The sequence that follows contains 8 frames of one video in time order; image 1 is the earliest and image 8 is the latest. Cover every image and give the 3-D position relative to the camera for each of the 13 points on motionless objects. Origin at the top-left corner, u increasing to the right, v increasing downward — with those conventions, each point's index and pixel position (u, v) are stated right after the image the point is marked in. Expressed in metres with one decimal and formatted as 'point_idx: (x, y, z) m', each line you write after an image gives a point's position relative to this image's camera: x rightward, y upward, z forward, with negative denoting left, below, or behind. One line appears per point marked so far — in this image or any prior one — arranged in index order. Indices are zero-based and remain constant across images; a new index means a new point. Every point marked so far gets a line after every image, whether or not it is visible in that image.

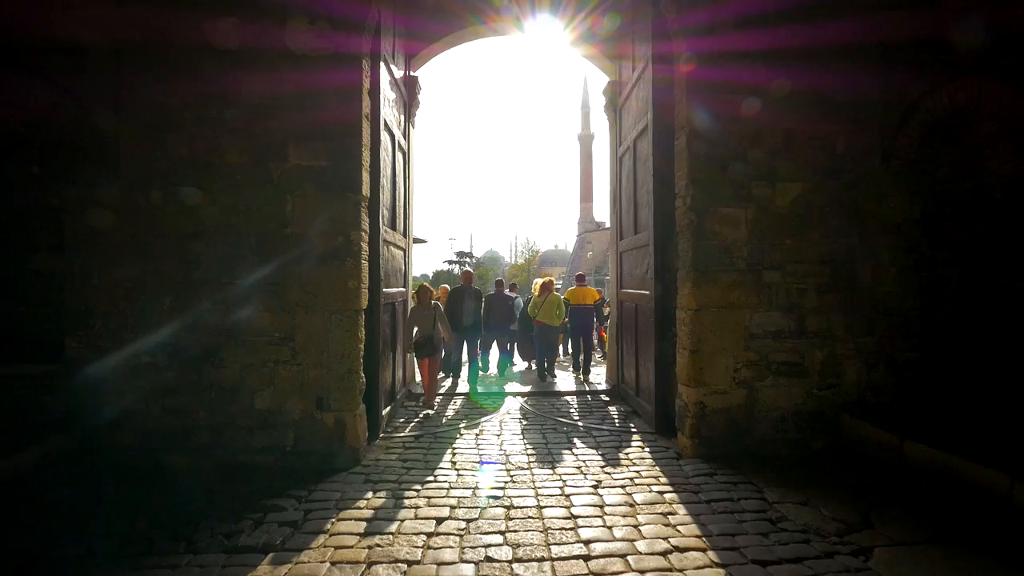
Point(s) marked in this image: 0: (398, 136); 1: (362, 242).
0: (-1.6, +2.0, +5.7) m
1: (-1.5, +0.5, +4.2) m
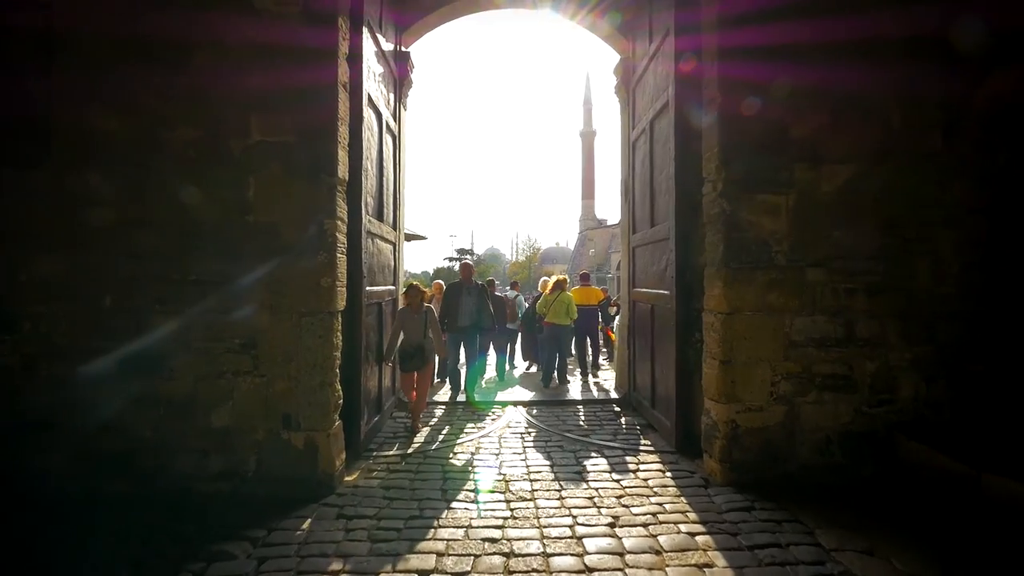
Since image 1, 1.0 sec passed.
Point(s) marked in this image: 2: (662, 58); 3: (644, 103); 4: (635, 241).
0: (-1.5, +2.0, +5.1) m
1: (-1.5, +0.5, +3.6) m
2: (+1.8, +2.7, +5.0) m
3: (+1.8, +2.5, +5.7) m
4: (+1.7, +0.6, +5.8) m
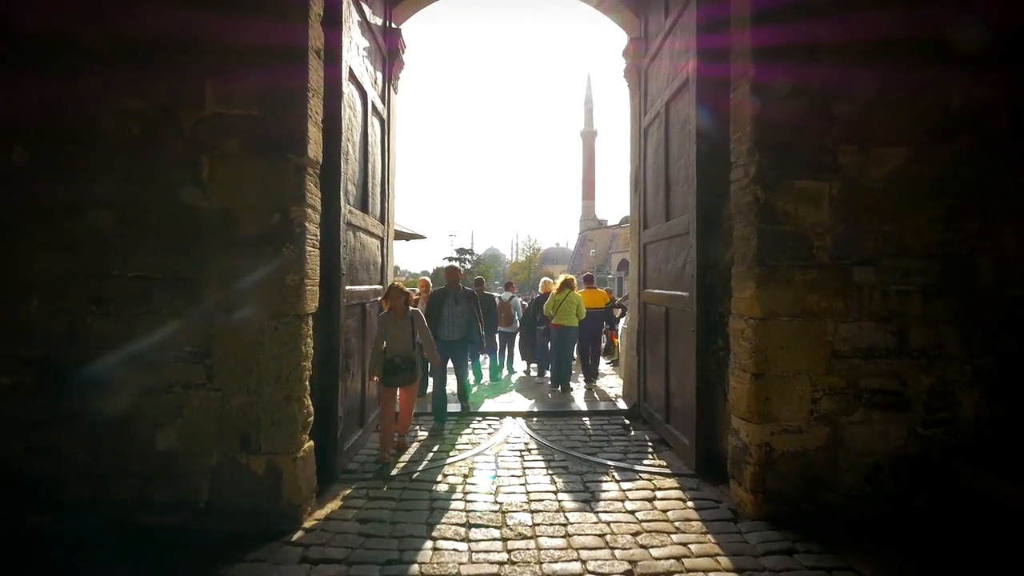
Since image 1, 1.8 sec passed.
0: (-1.5, +2.0, +4.6) m
1: (-1.5, +0.5, +3.1) m
2: (+1.8, +2.7, +4.5) m
3: (+1.8, +2.5, +5.2) m
4: (+1.7, +0.6, +5.3) m
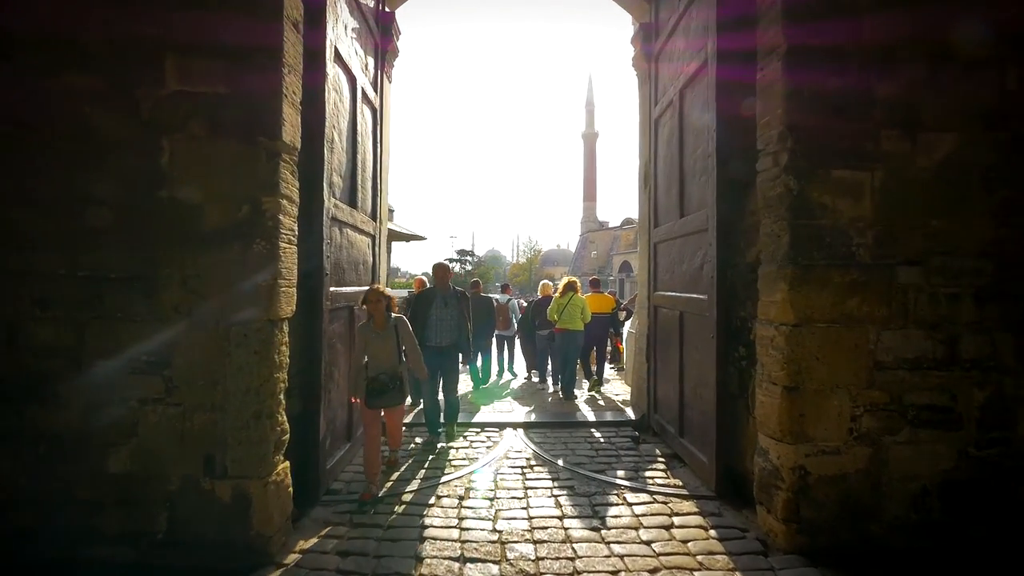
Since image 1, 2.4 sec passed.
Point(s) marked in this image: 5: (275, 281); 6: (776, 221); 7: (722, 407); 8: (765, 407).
0: (-1.5, +2.0, +4.2) m
1: (-1.5, +0.5, +2.7) m
2: (+1.8, +2.7, +4.1) m
3: (+1.8, +2.4, +4.8) m
4: (+1.7, +0.6, +4.9) m
5: (-1.5, 0.0, +2.7) m
6: (+1.8, +0.5, +2.9) m
7: (+1.7, -1.0, +3.5) m
8: (+1.8, -0.8, +3.0) m
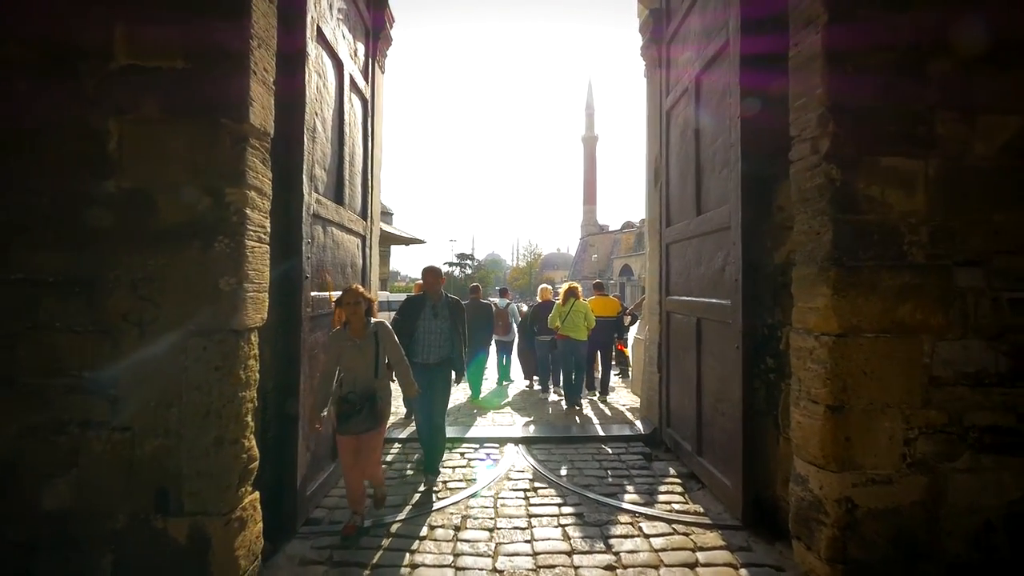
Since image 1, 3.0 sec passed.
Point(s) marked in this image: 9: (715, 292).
0: (-1.5, +2.0, +3.9) m
1: (-1.4, +0.4, +2.4) m
2: (+1.8, +2.6, +3.8) m
3: (+1.8, +2.4, +4.5) m
4: (+1.7, +0.6, +4.5) m
5: (-1.5, 0.0, +2.3) m
6: (+1.8, +0.4, +2.6) m
7: (+1.7, -1.0, +3.2) m
8: (+1.8, -0.9, +2.6) m
9: (+1.7, 0.0, +3.5) m
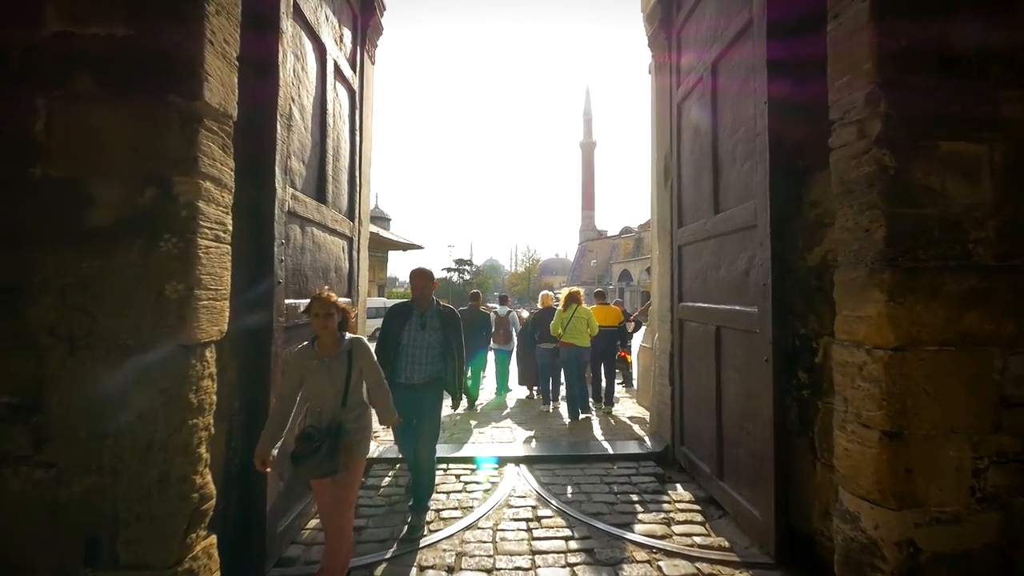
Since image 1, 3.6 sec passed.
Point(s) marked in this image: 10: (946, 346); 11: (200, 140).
0: (-1.5, +1.9, +3.6) m
1: (-1.4, +0.4, +2.0) m
2: (+1.8, +2.6, +3.5) m
3: (+1.8, +2.3, +4.1) m
4: (+1.7, +0.5, +4.2) m
5: (-1.5, 0.0, +1.9) m
6: (+1.8, +0.4, +2.2) m
7: (+1.8, -1.0, +2.8) m
8: (+1.8, -0.9, +2.2) m
9: (+1.7, -0.1, +3.2) m
10: (+2.1, -0.3, +2.1) m
11: (-1.5, +0.7, +2.0) m
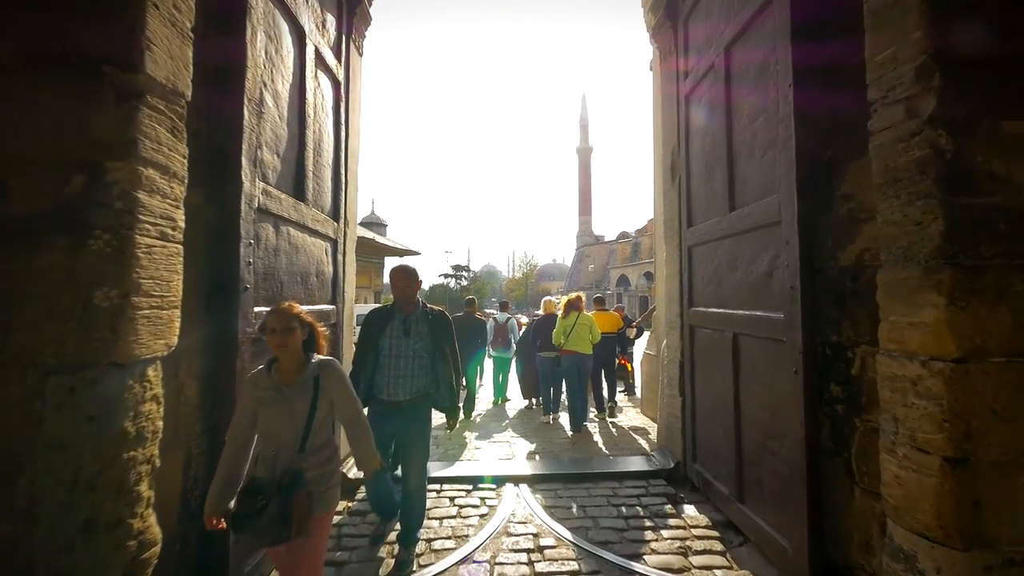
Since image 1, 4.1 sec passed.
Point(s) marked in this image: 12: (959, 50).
0: (-1.5, +1.9, +3.3) m
1: (-1.5, +0.4, +1.7) m
2: (+1.8, +2.6, +3.2) m
3: (+1.7, +2.3, +3.9) m
4: (+1.7, +0.5, +3.9) m
5: (-1.5, 0.0, +1.6) m
6: (+1.8, +0.4, +1.9) m
7: (+1.8, -1.1, +2.5) m
8: (+1.8, -0.9, +1.9) m
9: (+1.7, -0.1, +2.9) m
10: (+2.1, -0.3, +1.8) m
11: (-1.5, +0.7, +1.7) m
12: (+2.0, +1.0, +1.9) m
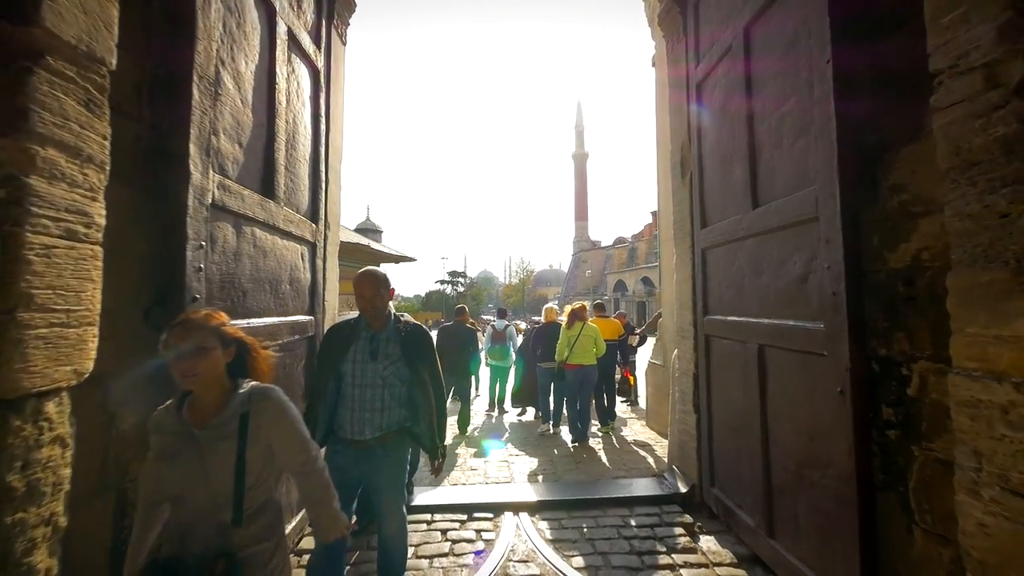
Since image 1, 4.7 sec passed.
0: (-1.6, +1.8, +2.9) m
1: (-1.5, +0.3, +1.3) m
2: (+1.7, +2.5, +2.9) m
3: (+1.7, +2.3, +3.6) m
4: (+1.6, +0.4, +3.6) m
5: (-1.5, -0.1, +1.3) m
6: (+1.8, +0.4, +1.6) m
7: (+1.7, -1.1, +2.1) m
8: (+1.8, -0.9, +1.6) m
9: (+1.7, -0.1, +2.6) m
10: (+2.1, -0.3, +1.5) m
11: (-1.5, +0.6, +1.3) m
12: (+1.9, +1.0, +1.6) m
